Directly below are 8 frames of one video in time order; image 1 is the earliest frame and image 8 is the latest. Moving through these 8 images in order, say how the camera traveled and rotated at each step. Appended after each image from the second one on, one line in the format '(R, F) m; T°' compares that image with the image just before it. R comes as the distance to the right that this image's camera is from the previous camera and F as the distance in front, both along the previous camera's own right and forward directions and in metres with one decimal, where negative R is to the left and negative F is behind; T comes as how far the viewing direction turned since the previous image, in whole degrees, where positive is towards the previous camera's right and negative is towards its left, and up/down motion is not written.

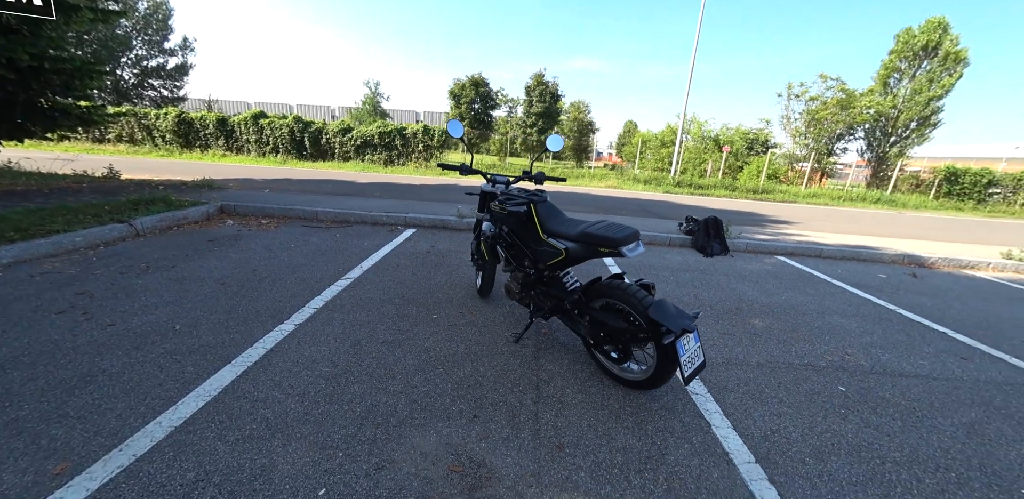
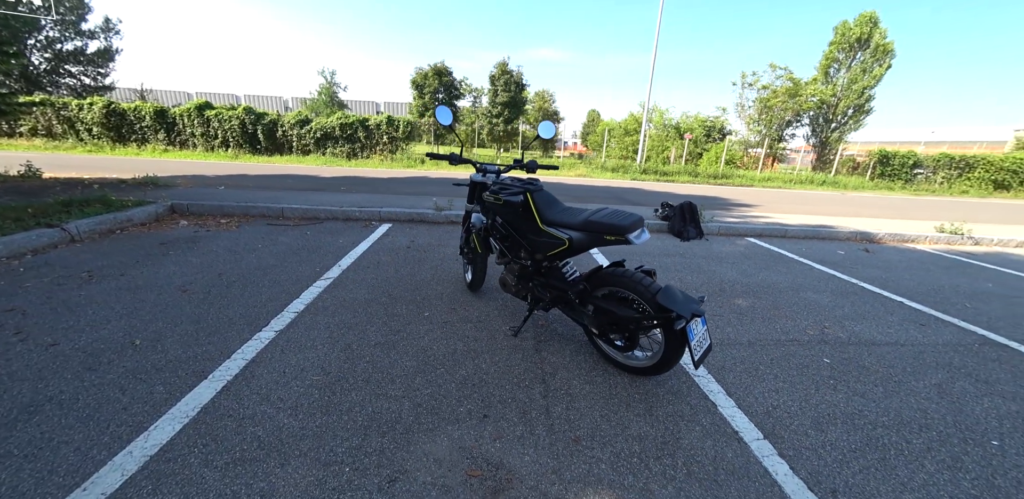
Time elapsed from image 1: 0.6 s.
(-0.2, +0.1) m; +5°
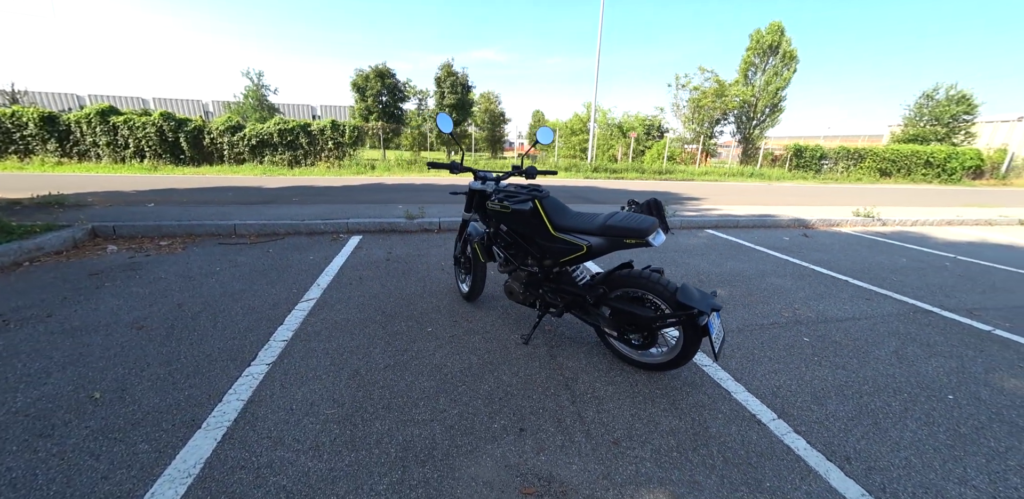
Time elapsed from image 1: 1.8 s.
(-0.5, +0.1) m; +8°
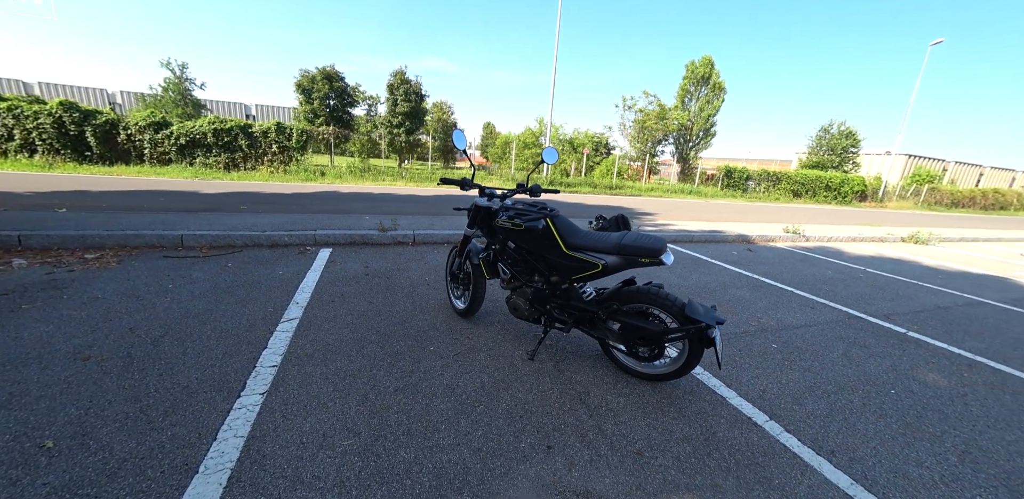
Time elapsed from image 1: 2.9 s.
(-0.5, 0.0) m; +9°
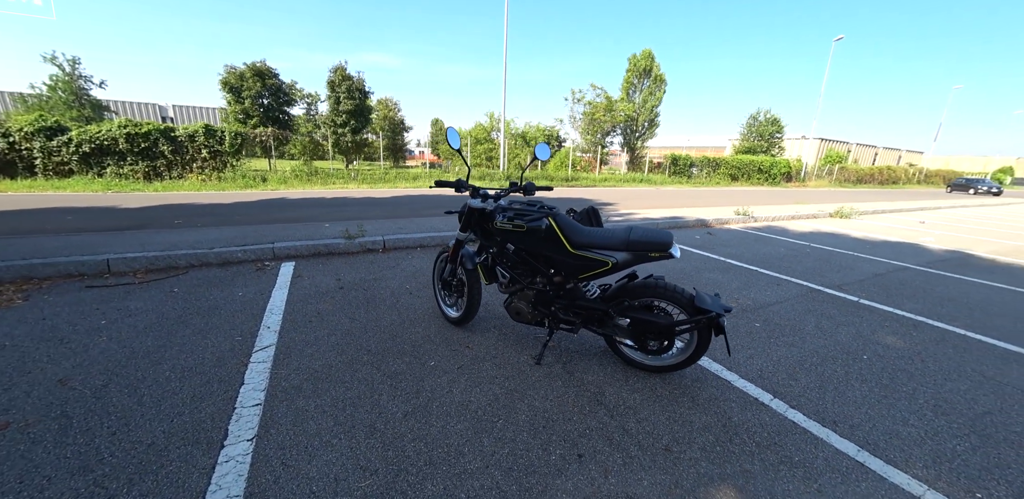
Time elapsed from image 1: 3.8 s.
(-0.4, +0.2) m; +7°
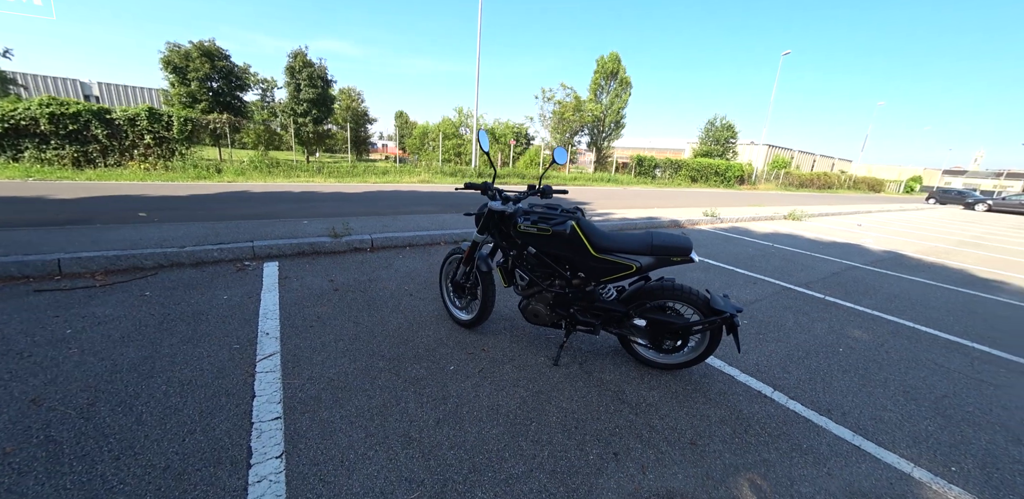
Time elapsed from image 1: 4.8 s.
(-0.5, 0.0) m; +6°
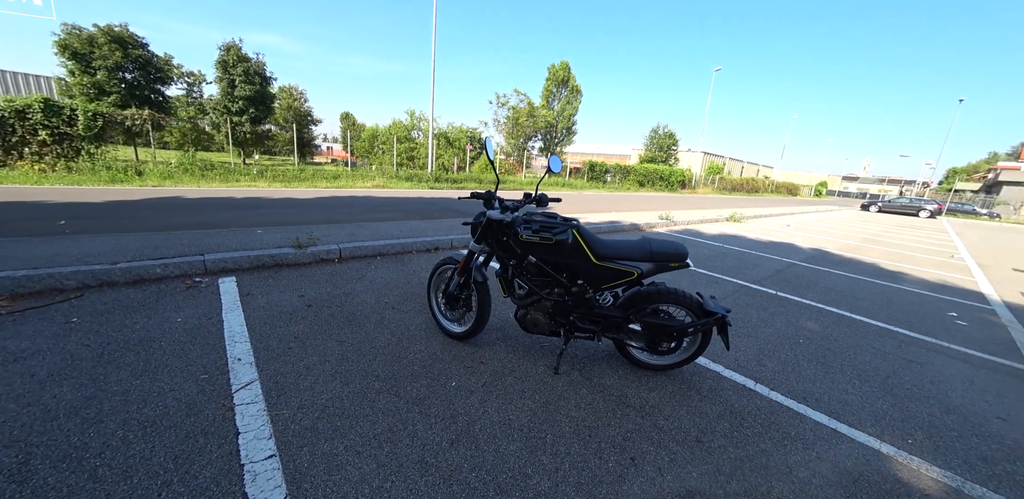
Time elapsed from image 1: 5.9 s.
(-0.4, +0.1) m; +8°
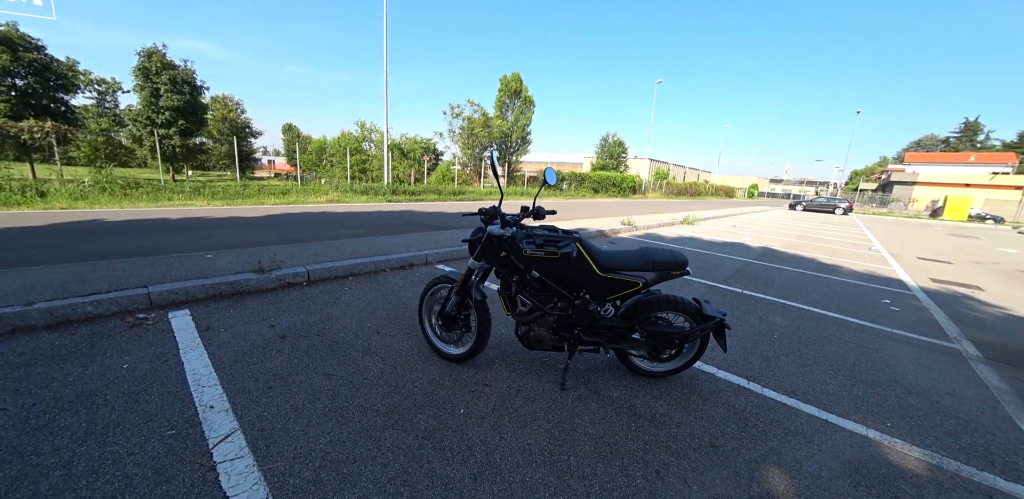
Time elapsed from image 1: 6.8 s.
(-0.3, +0.1) m; +7°
